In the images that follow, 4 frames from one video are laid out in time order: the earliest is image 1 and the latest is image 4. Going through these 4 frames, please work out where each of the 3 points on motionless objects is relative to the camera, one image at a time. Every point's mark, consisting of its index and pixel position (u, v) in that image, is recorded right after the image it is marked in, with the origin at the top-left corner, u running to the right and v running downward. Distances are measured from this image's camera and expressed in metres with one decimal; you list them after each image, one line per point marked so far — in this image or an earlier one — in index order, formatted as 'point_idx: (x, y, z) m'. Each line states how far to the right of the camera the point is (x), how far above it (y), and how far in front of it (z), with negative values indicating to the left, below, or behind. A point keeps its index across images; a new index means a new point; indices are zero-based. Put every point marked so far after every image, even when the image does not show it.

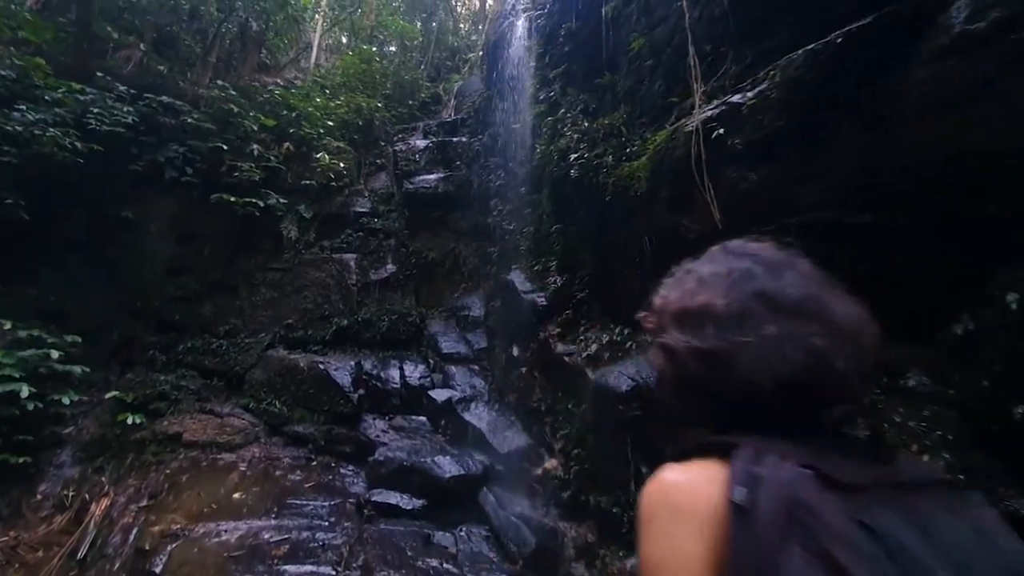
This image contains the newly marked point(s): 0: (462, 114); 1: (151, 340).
0: (-1.1, +3.9, +11.3) m
1: (-6.2, -0.9, +8.7) m
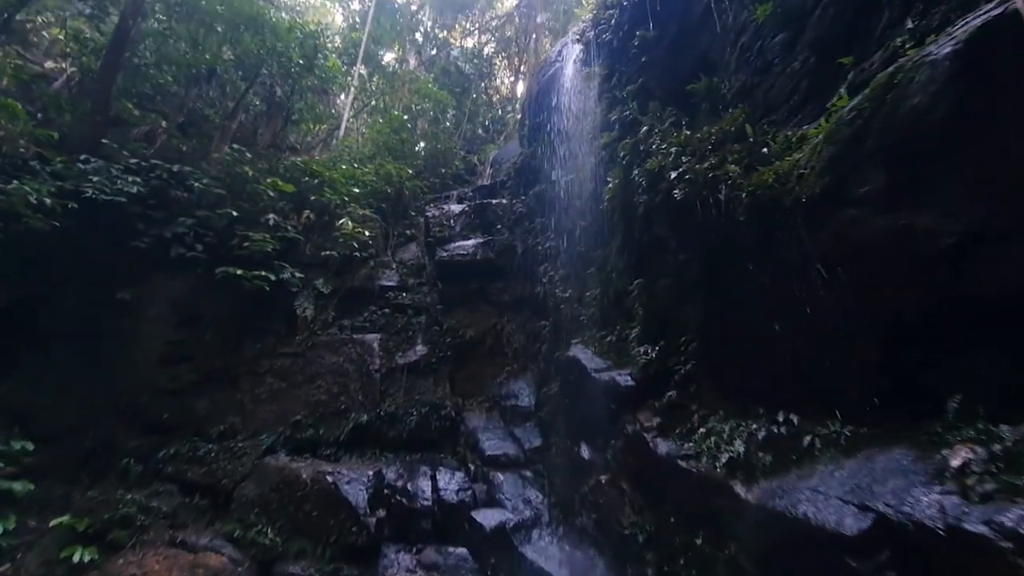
0: (-0.3, +2.3, +10.3) m
1: (-5.3, -2.2, +7.0) m
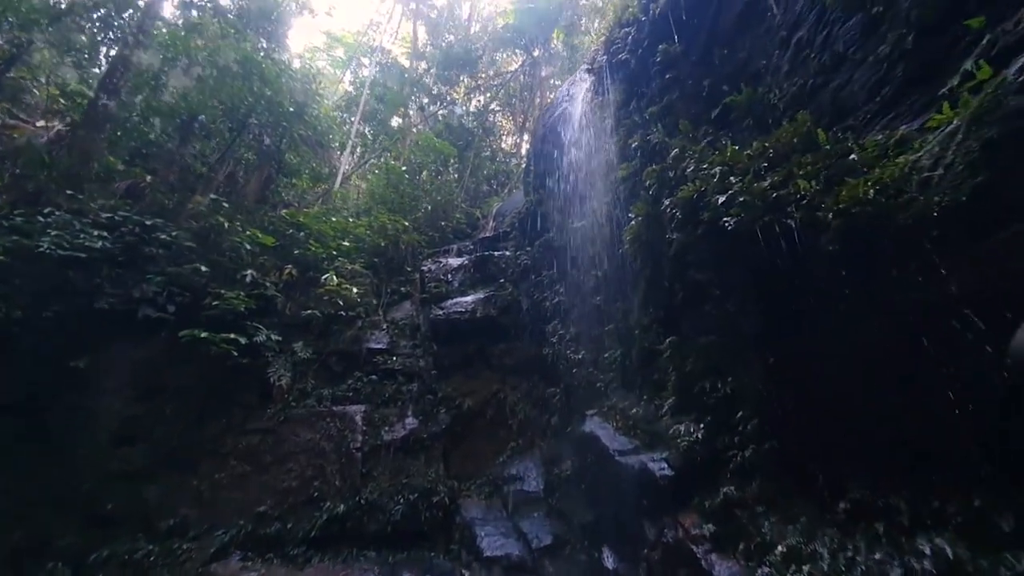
0: (-0.2, +1.1, +9.5) m
1: (-5.3, -2.9, +5.8) m
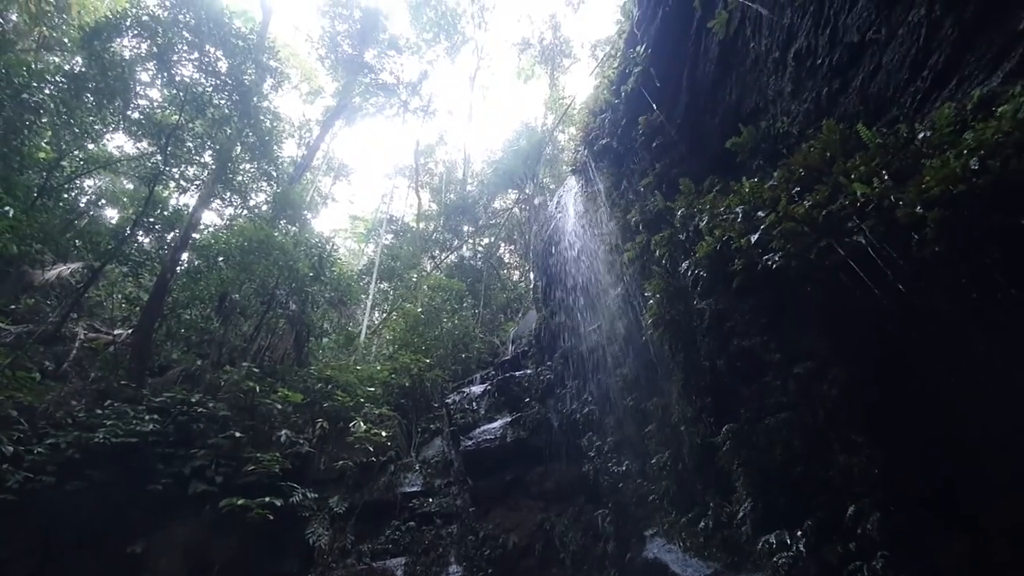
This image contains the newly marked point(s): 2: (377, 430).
0: (+0.2, -1.2, +9.6) m
1: (-4.5, -5.0, +5.3) m
2: (-2.1, -2.4, +8.3) m
